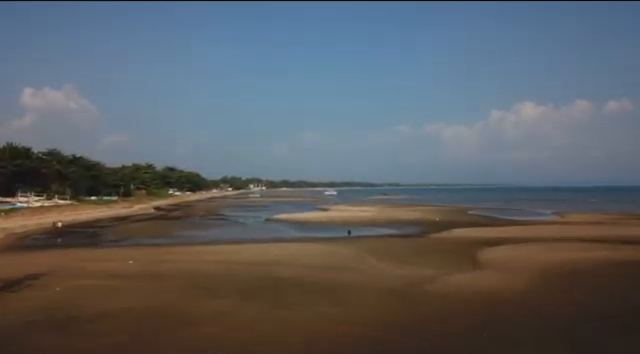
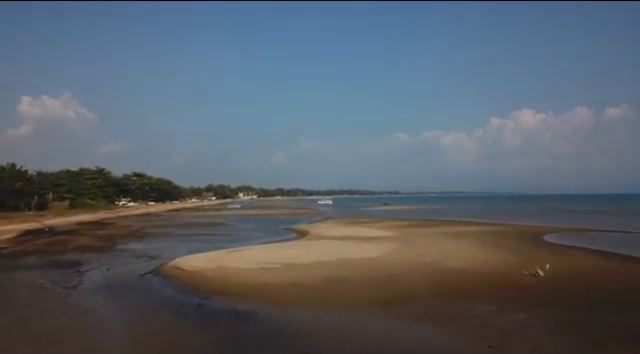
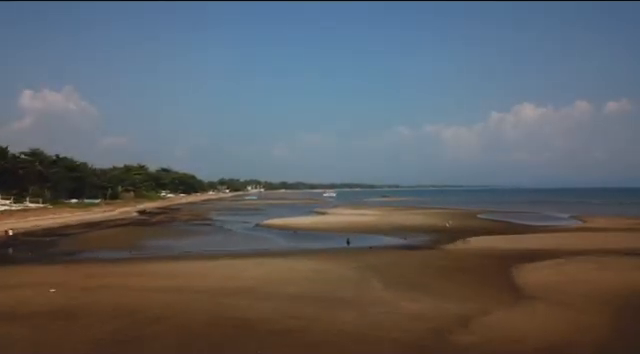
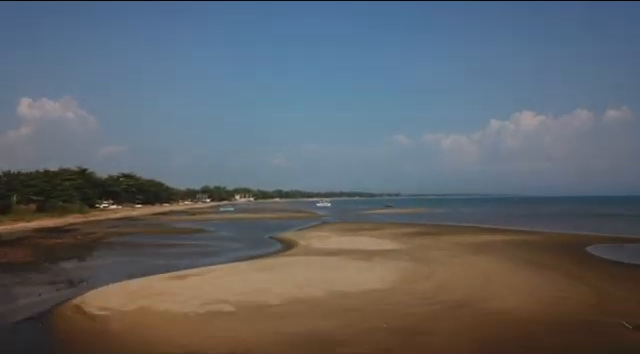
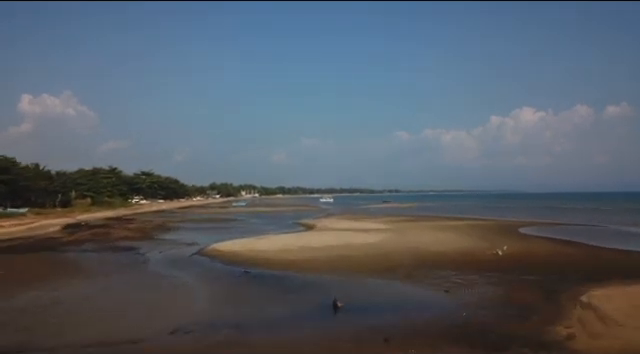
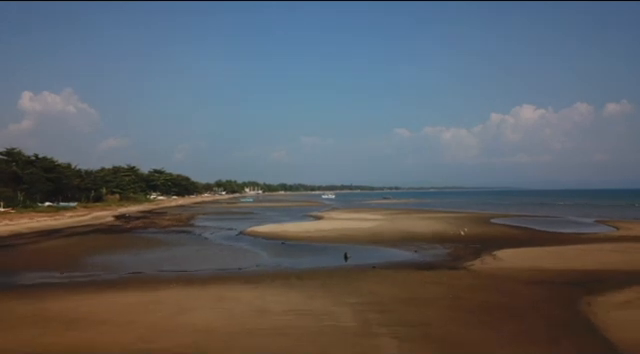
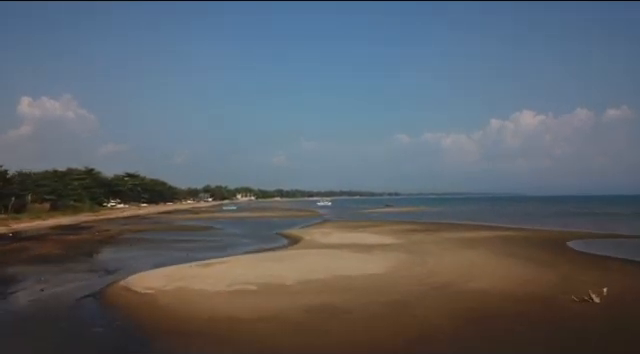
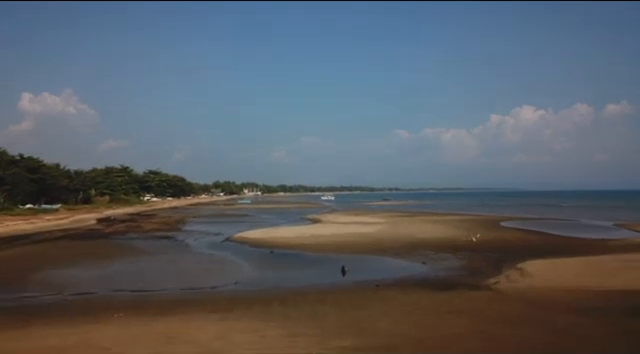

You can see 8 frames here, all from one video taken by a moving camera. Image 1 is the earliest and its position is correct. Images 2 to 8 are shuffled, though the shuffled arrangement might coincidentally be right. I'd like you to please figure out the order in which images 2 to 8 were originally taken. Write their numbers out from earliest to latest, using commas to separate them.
3, 6, 8, 5, 2, 7, 4
